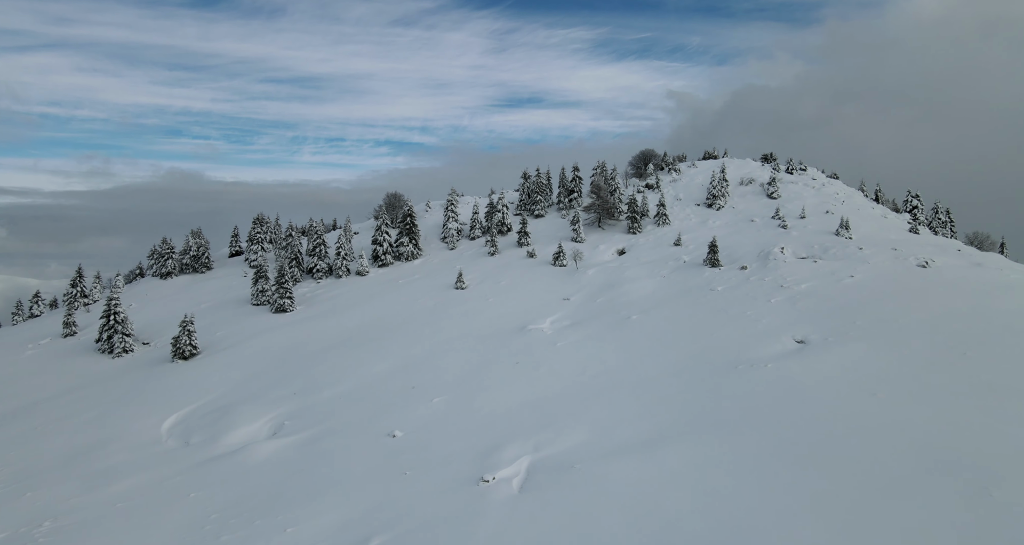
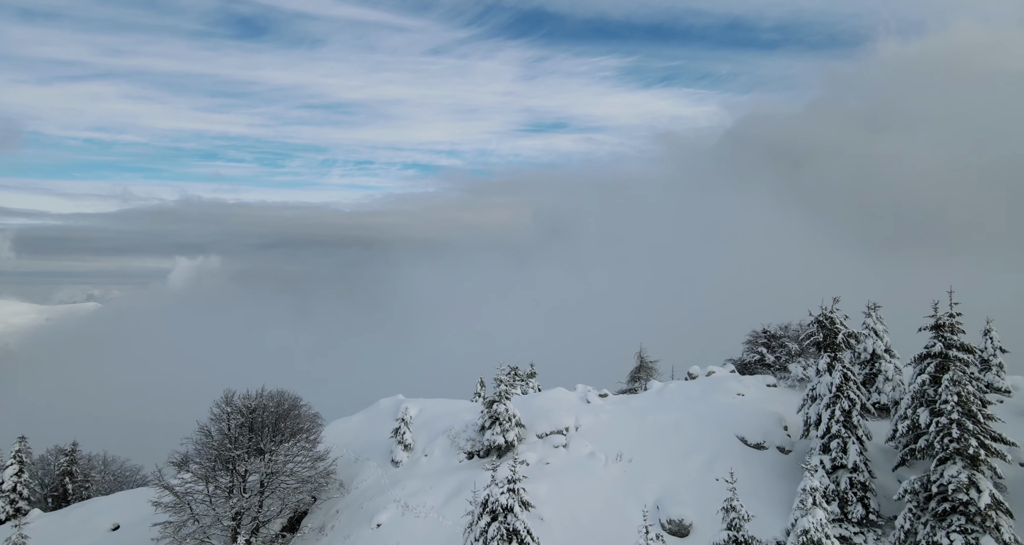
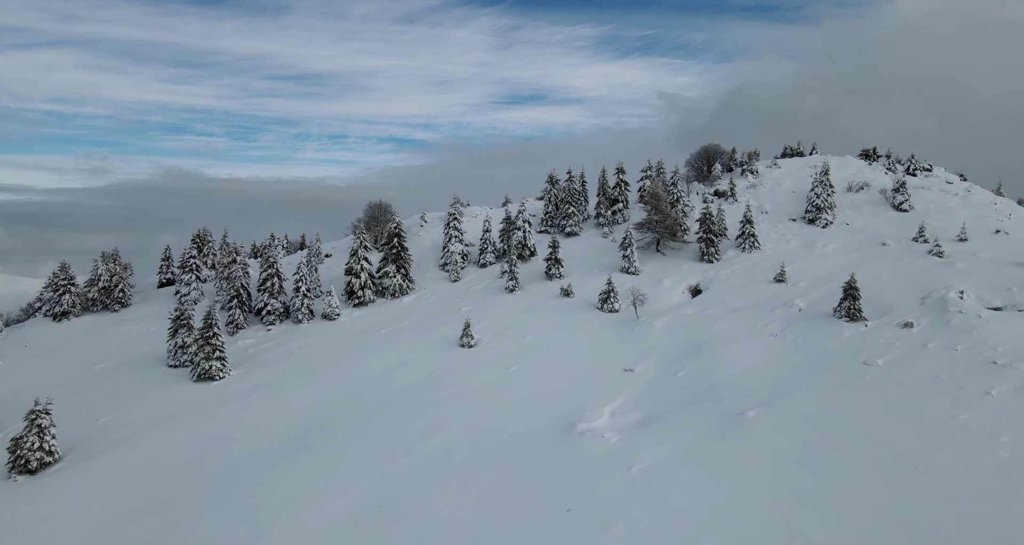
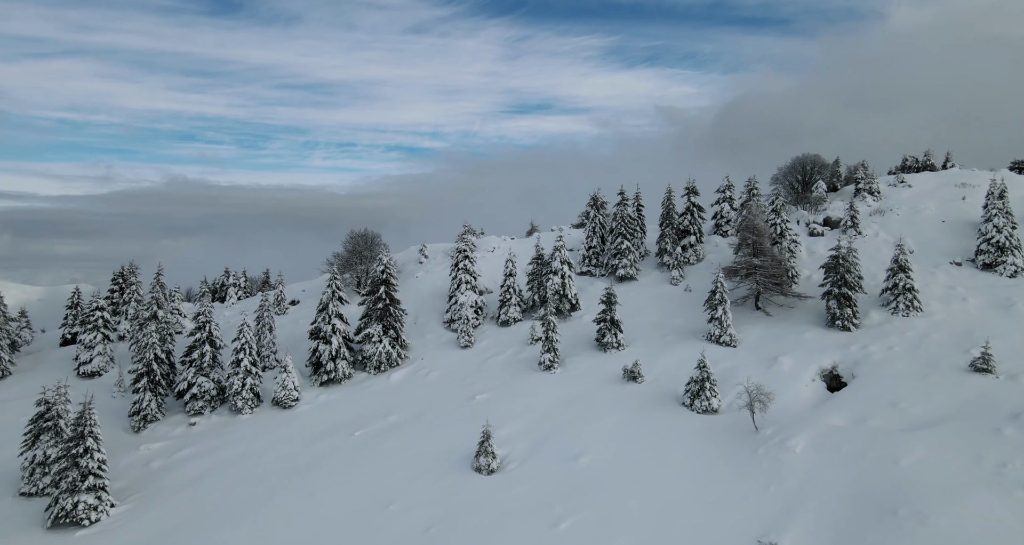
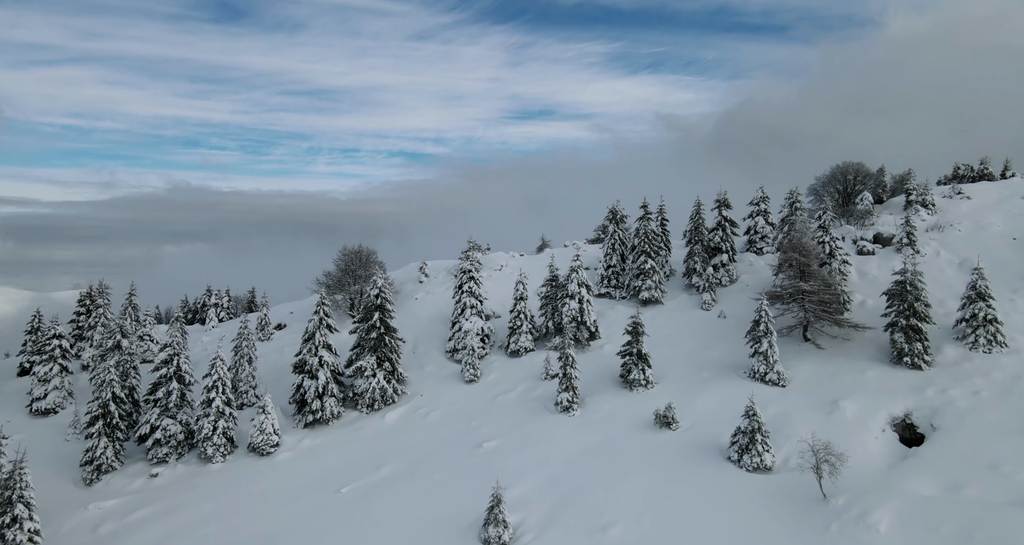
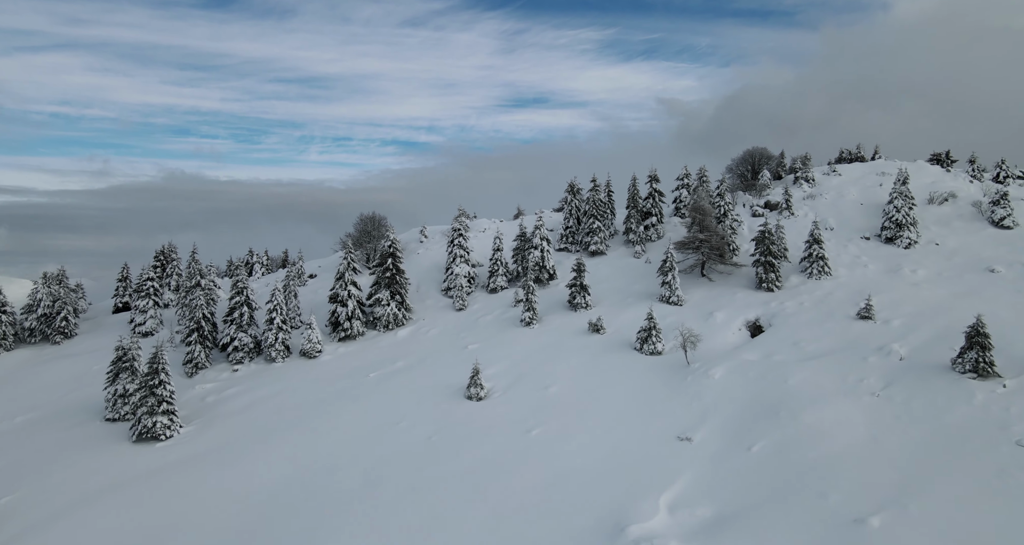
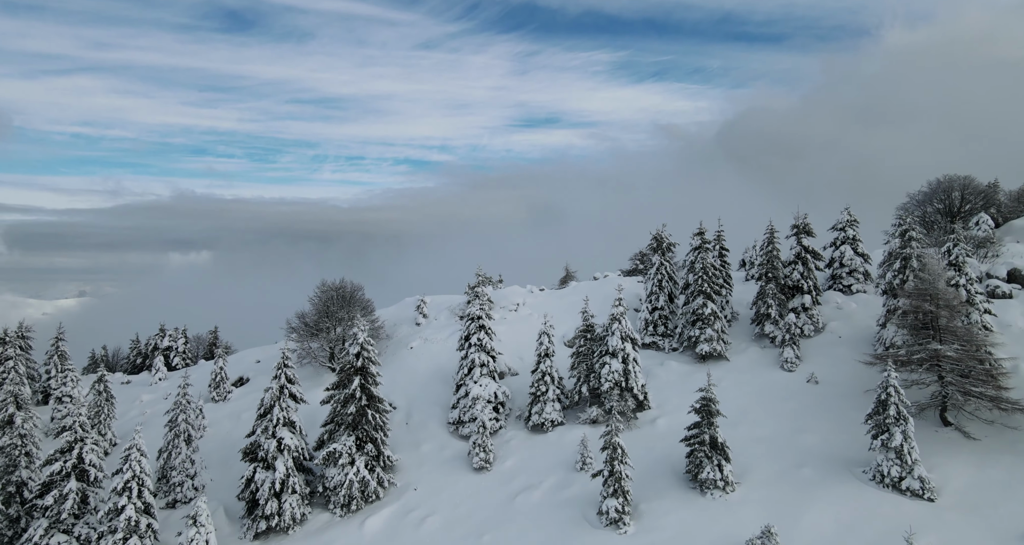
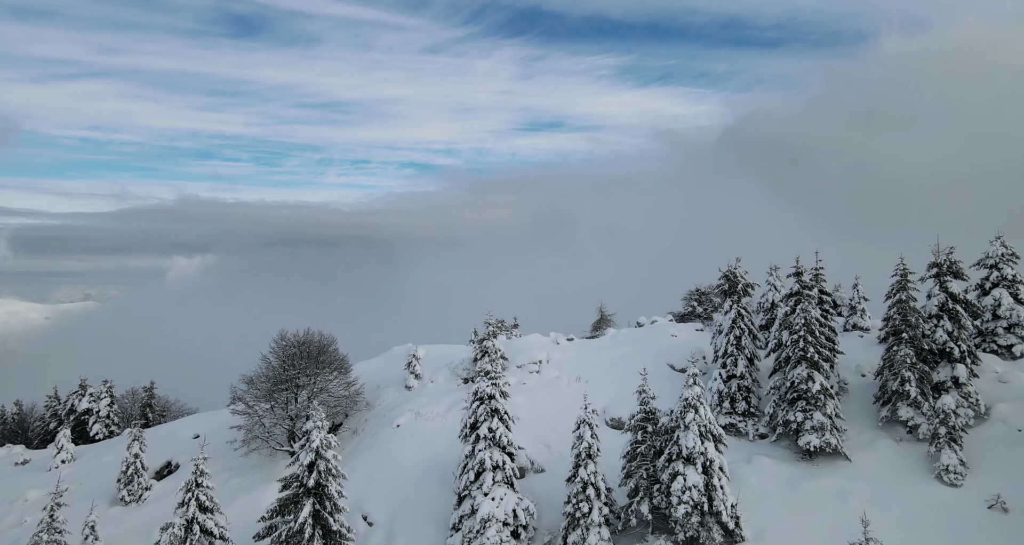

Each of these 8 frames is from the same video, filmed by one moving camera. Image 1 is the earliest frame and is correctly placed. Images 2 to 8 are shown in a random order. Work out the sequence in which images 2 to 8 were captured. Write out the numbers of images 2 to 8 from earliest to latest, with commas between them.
3, 6, 4, 5, 7, 8, 2
